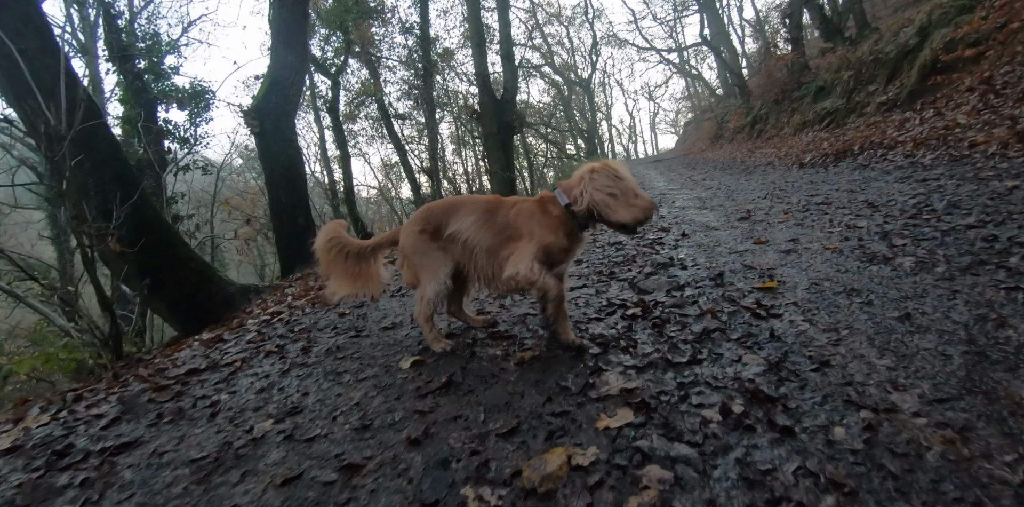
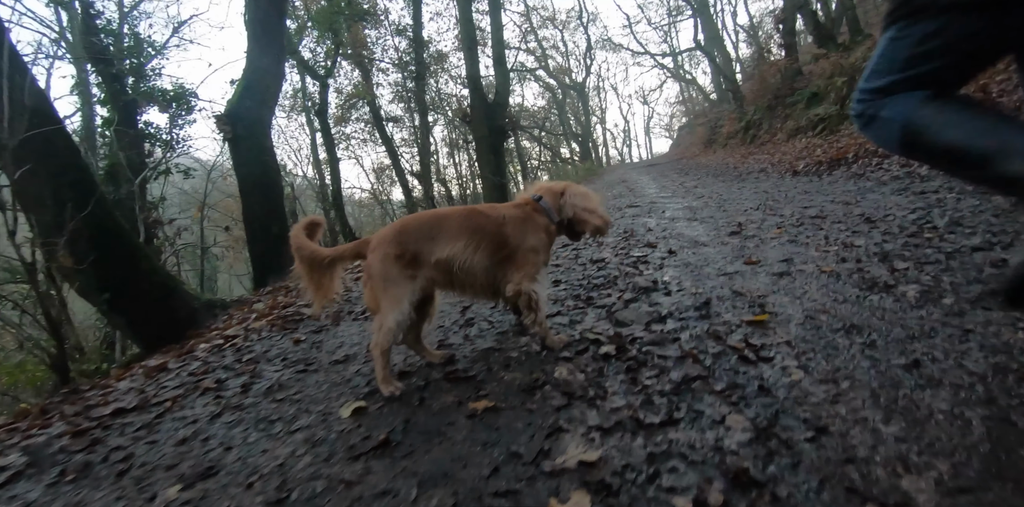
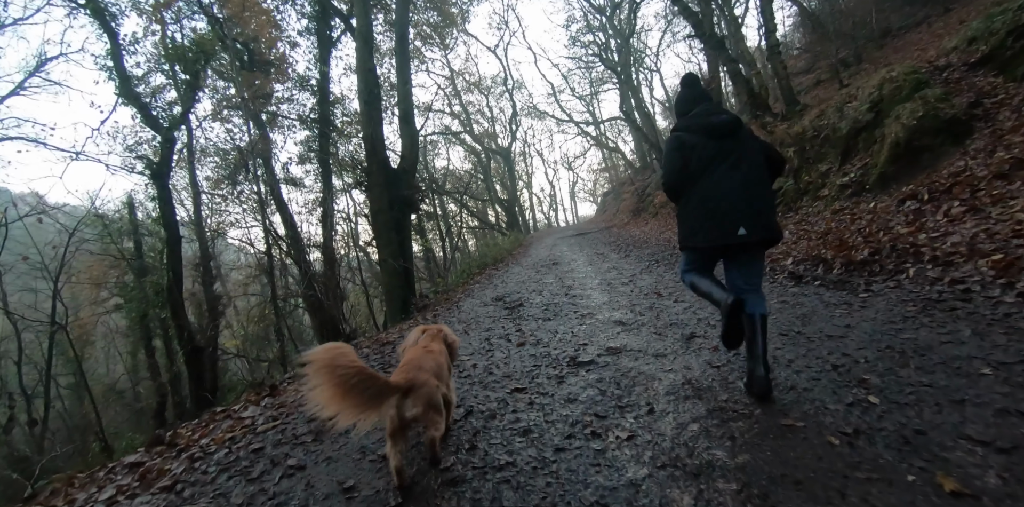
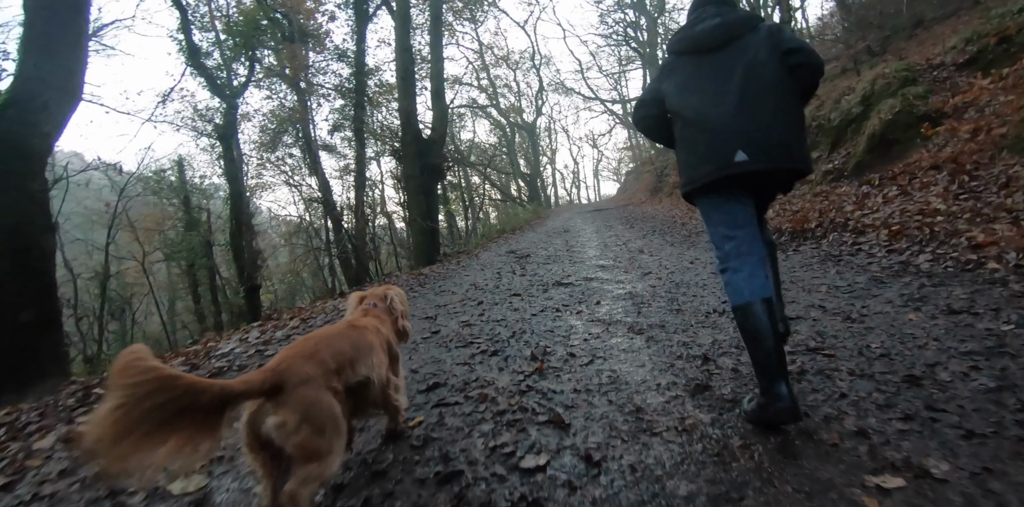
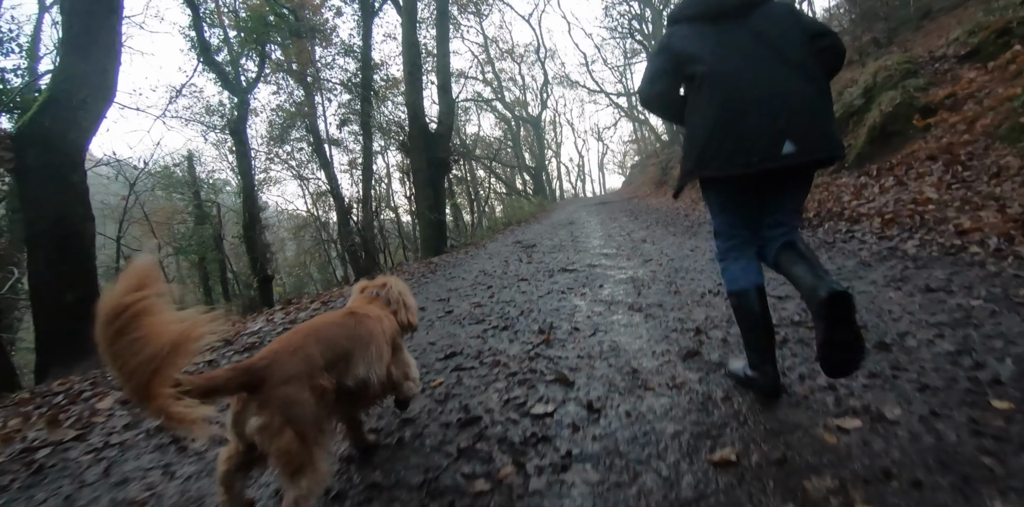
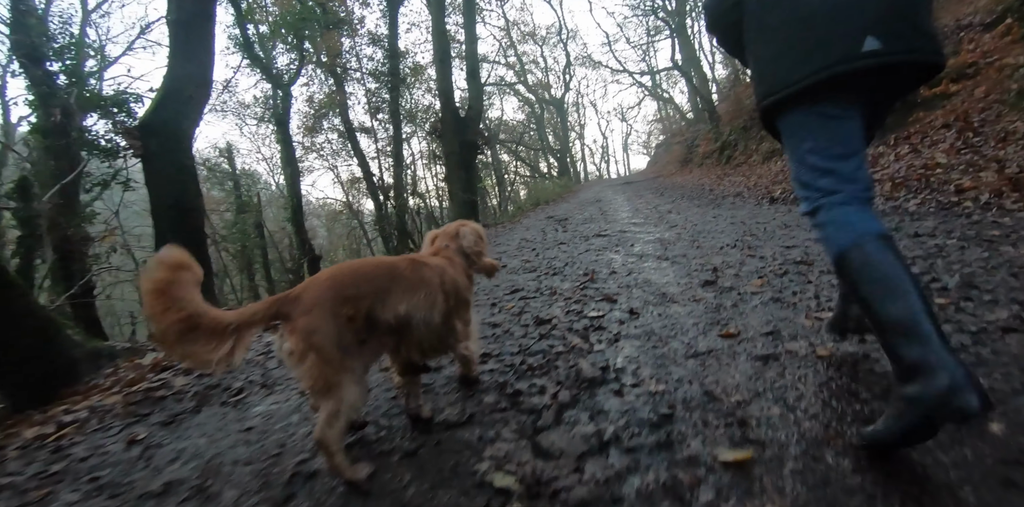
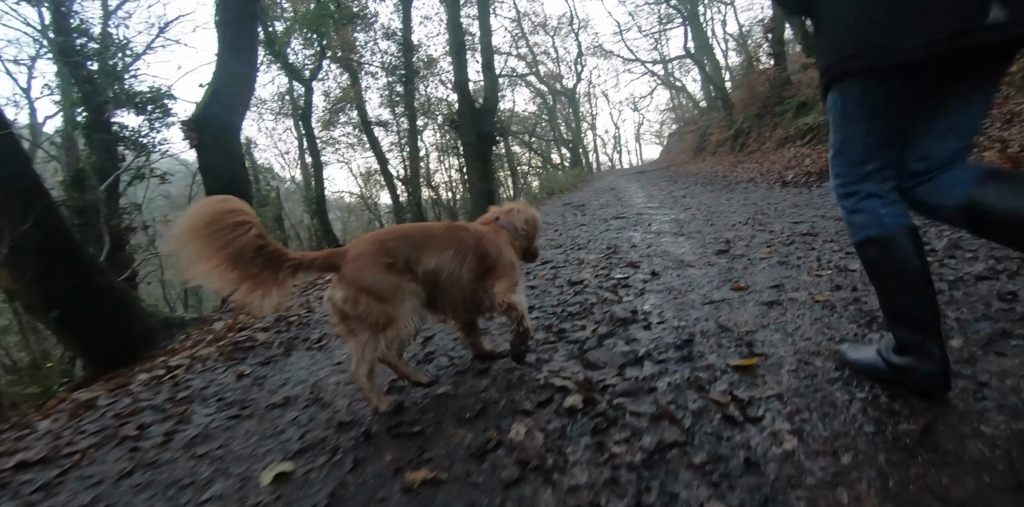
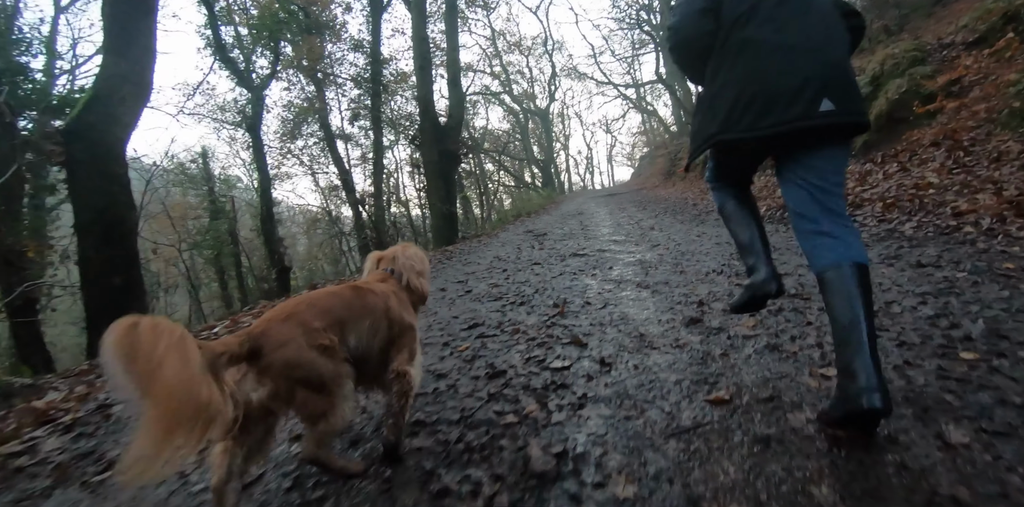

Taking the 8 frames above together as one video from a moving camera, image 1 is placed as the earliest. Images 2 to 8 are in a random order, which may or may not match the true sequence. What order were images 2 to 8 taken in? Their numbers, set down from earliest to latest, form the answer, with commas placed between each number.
2, 7, 6, 8, 5, 4, 3
